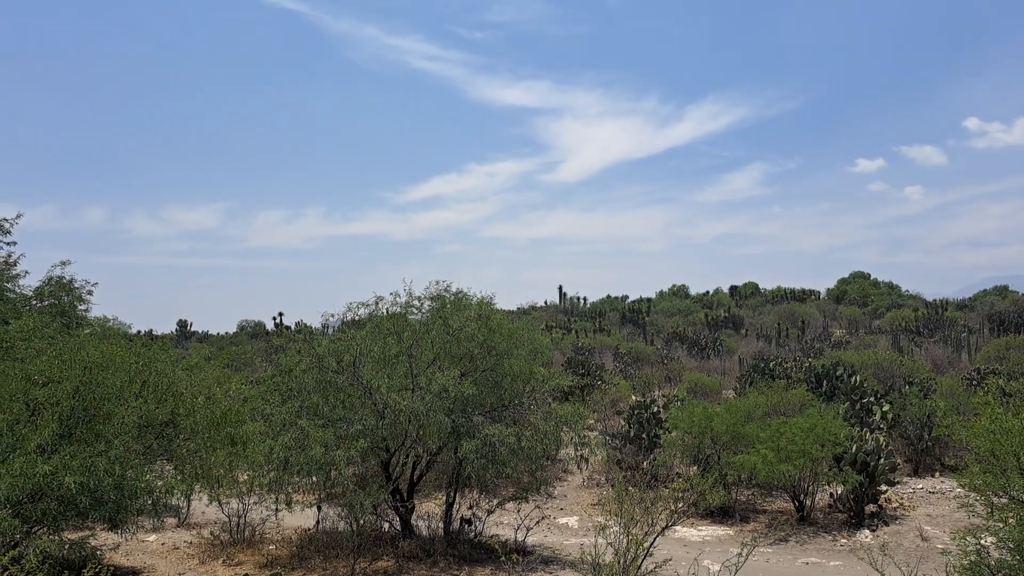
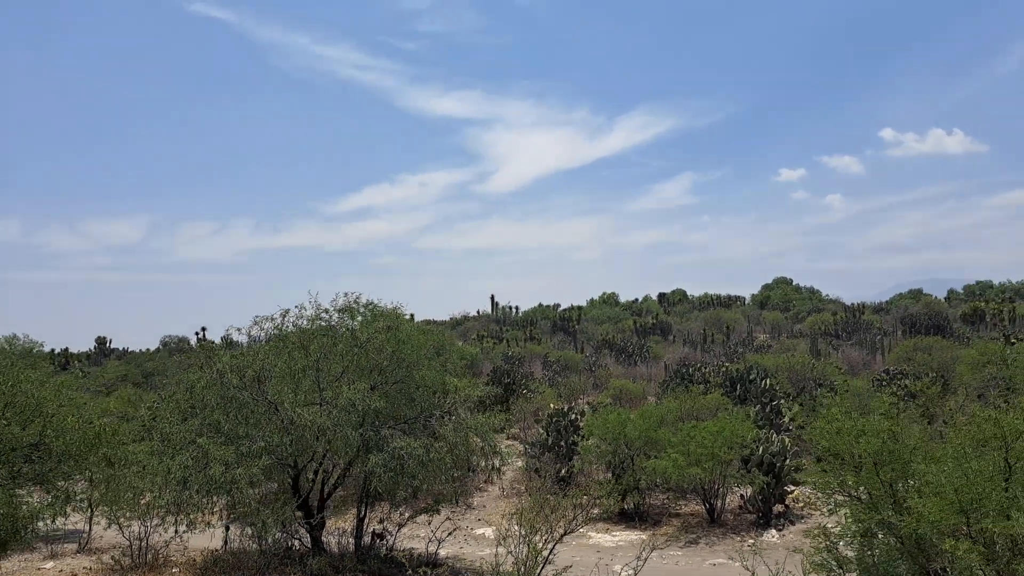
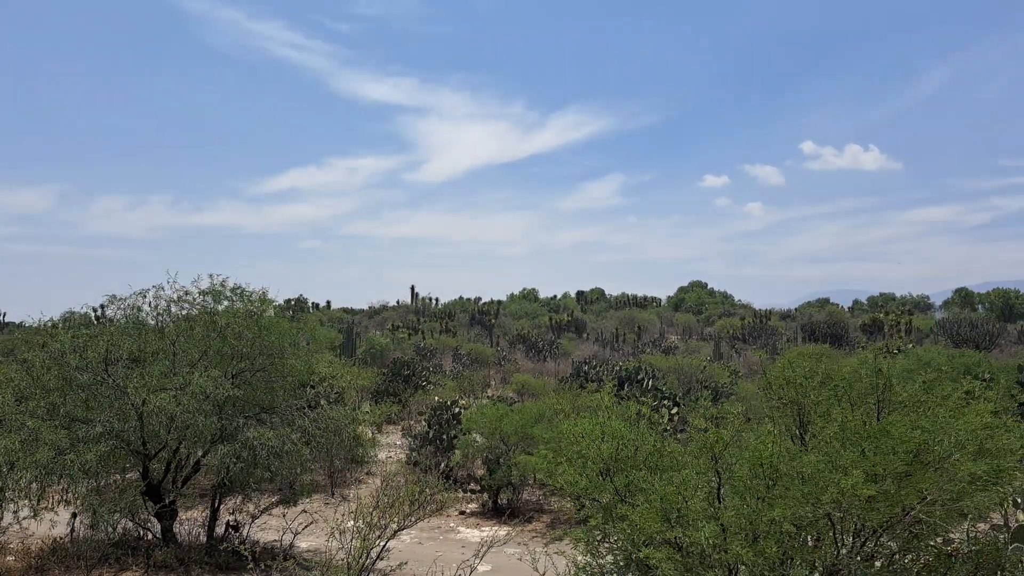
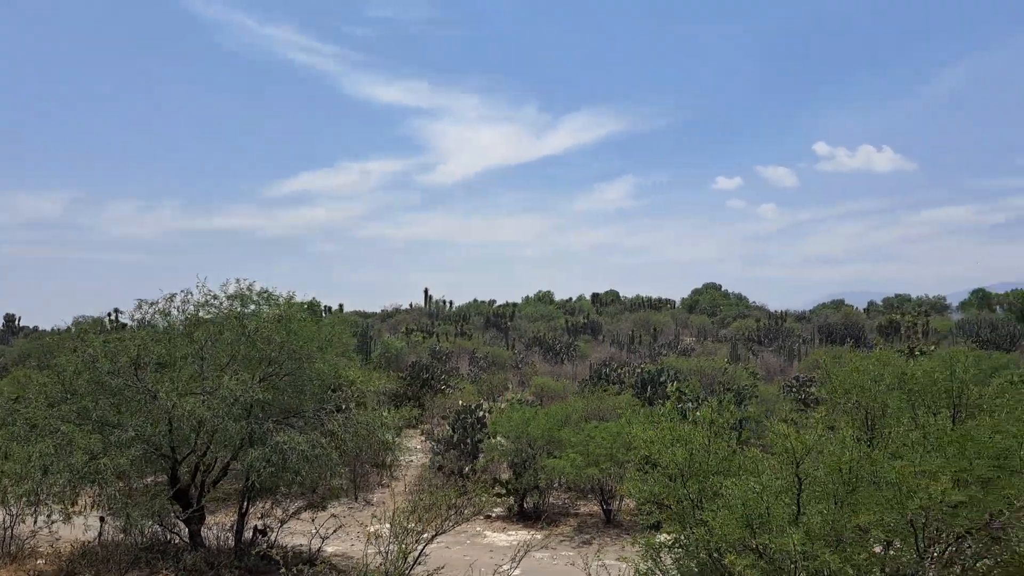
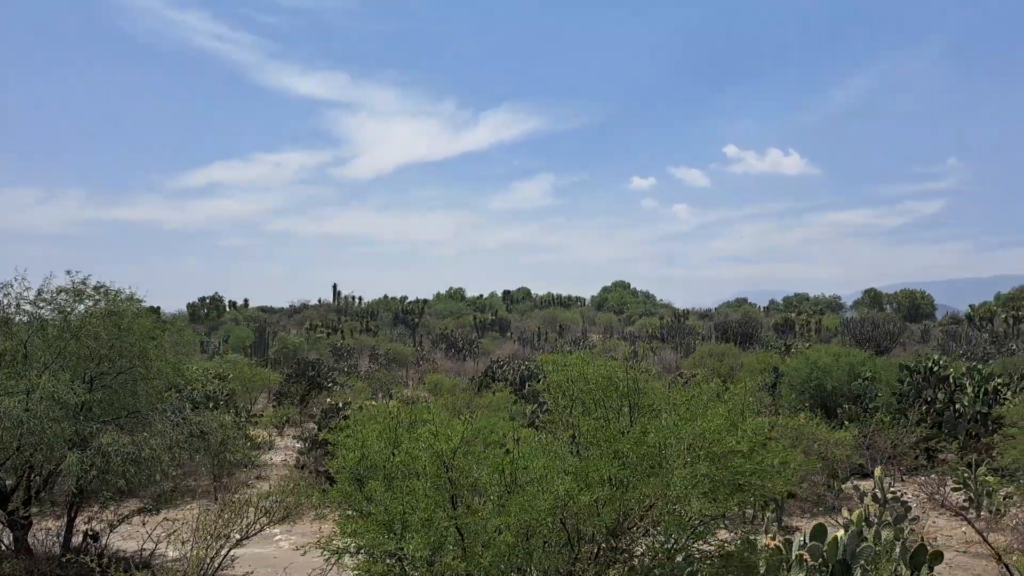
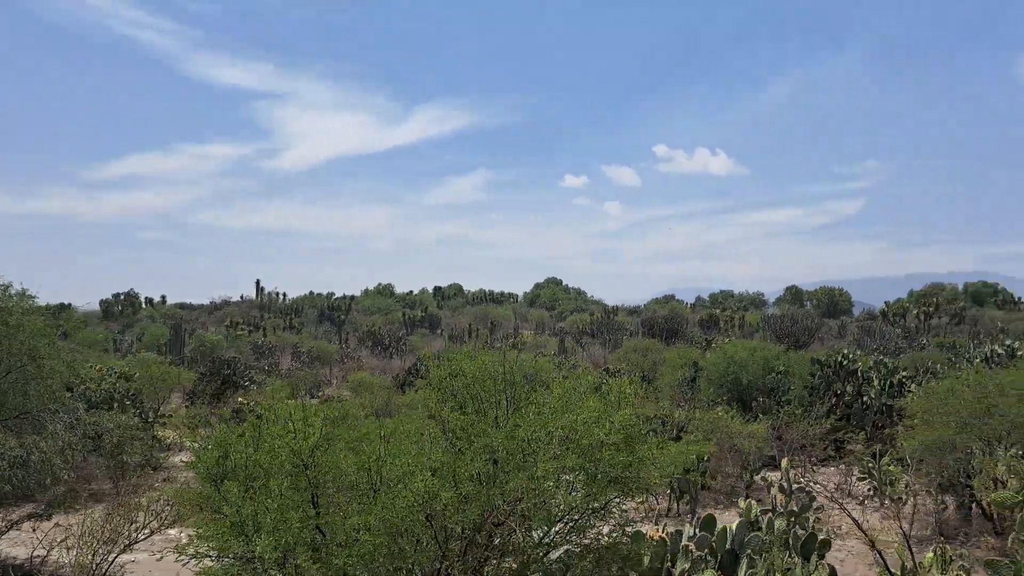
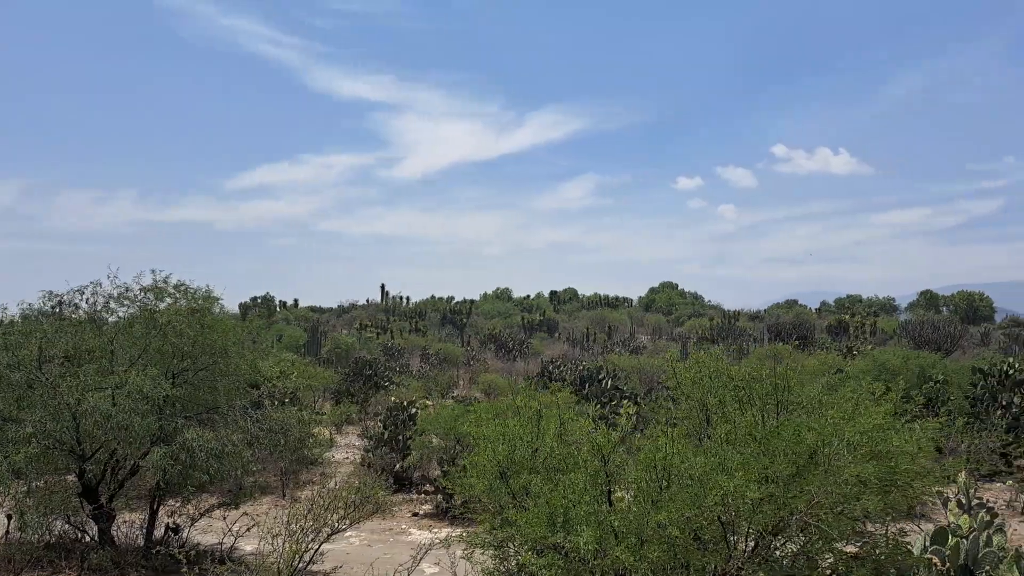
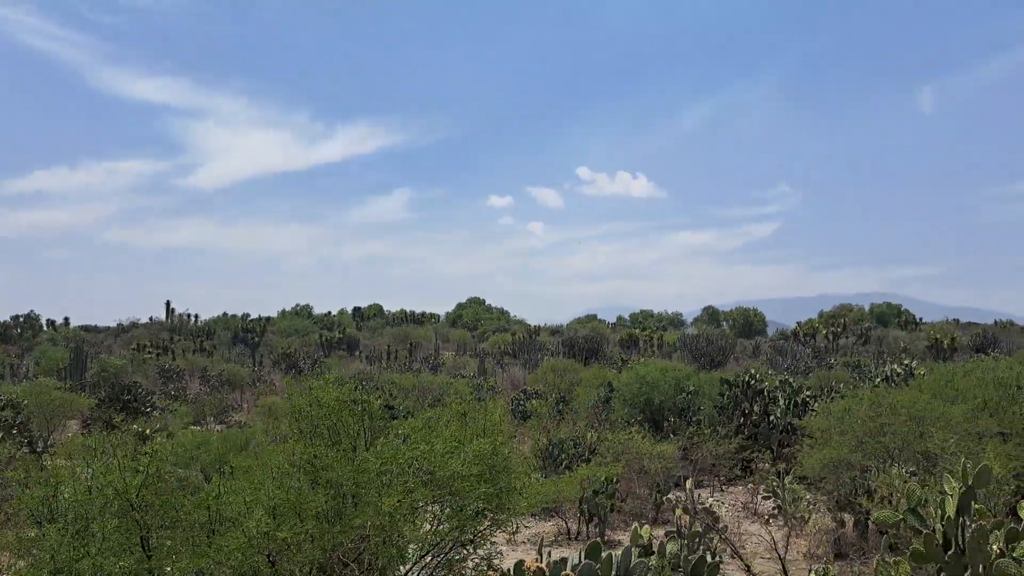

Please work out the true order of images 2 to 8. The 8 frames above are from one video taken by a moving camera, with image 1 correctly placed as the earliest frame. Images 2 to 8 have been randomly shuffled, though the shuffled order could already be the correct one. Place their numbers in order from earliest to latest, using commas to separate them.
2, 4, 3, 7, 5, 6, 8
